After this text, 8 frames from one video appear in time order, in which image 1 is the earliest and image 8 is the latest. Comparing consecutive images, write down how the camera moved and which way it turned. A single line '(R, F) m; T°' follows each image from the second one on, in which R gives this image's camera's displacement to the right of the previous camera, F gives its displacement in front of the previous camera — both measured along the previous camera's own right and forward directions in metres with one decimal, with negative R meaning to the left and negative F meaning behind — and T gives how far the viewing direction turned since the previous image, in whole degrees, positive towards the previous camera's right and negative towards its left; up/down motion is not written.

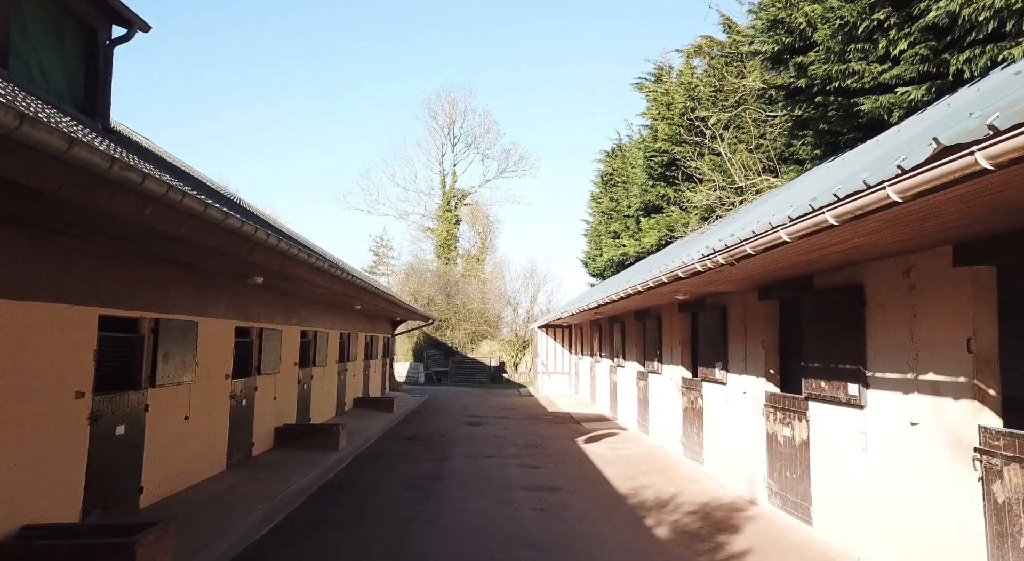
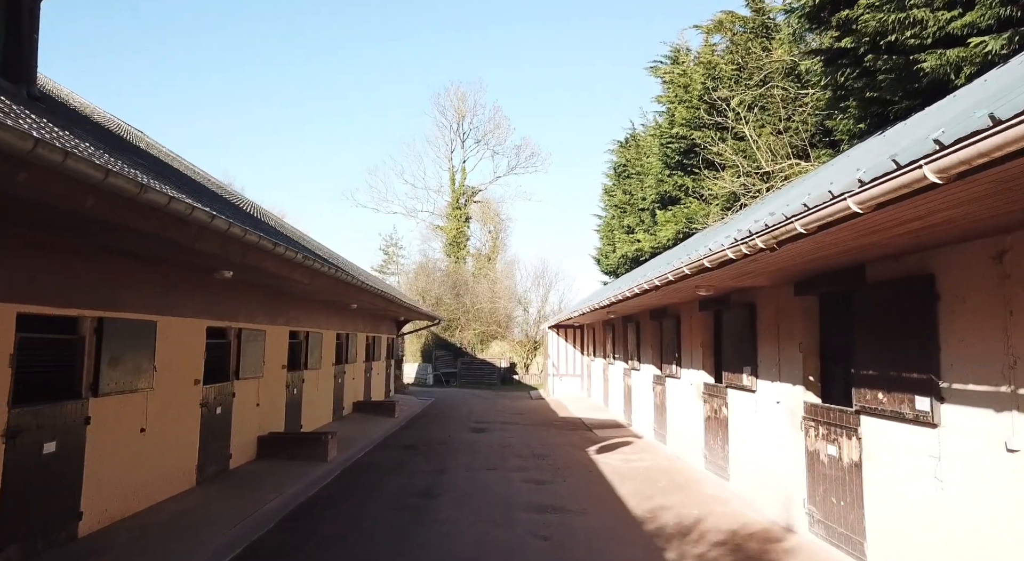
(+0.1, +1.0) m; -1°
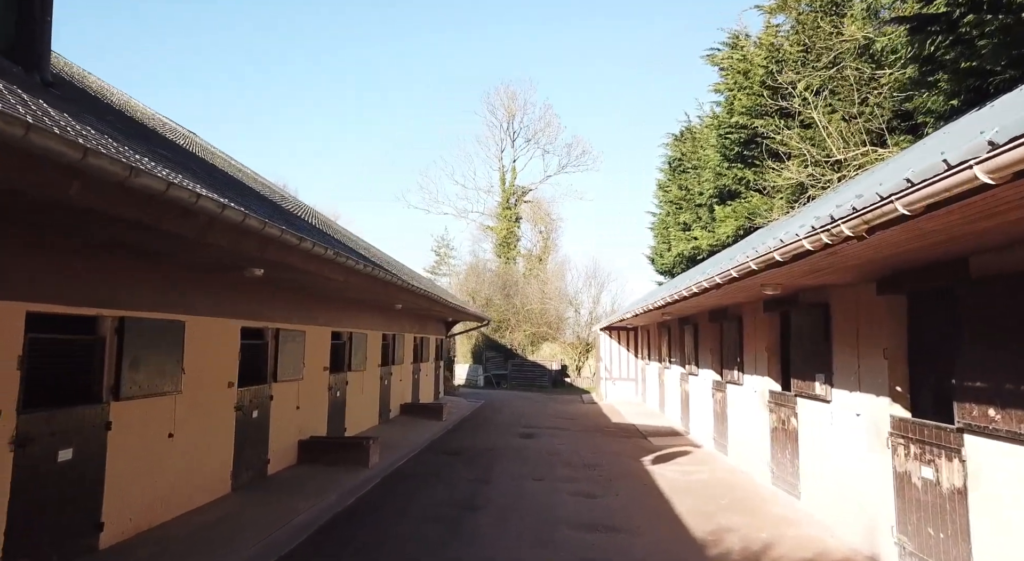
(+0.1, +0.6) m; -4°
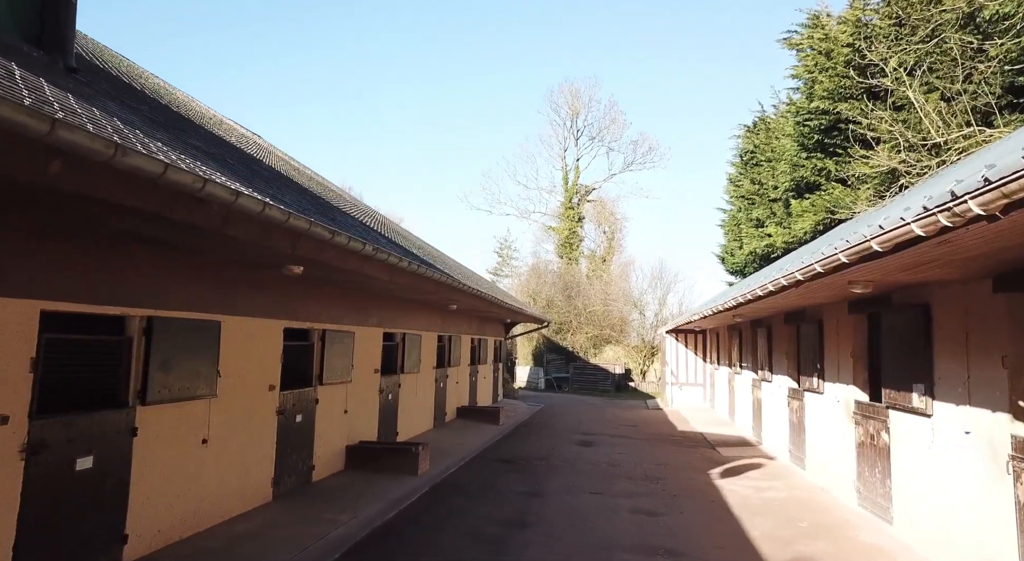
(+0.1, +0.6) m; -5°
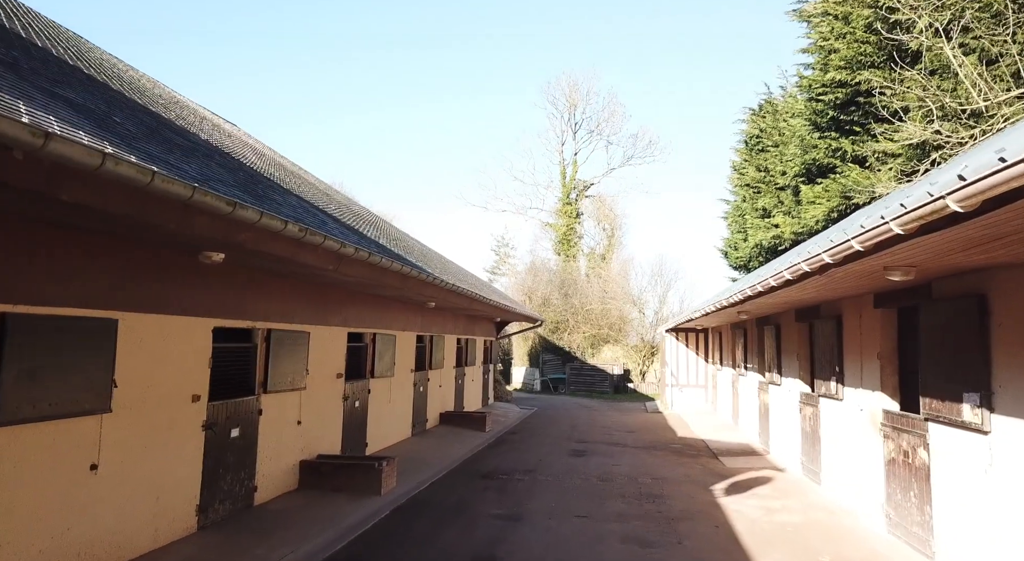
(+0.3, +1.2) m; 0°
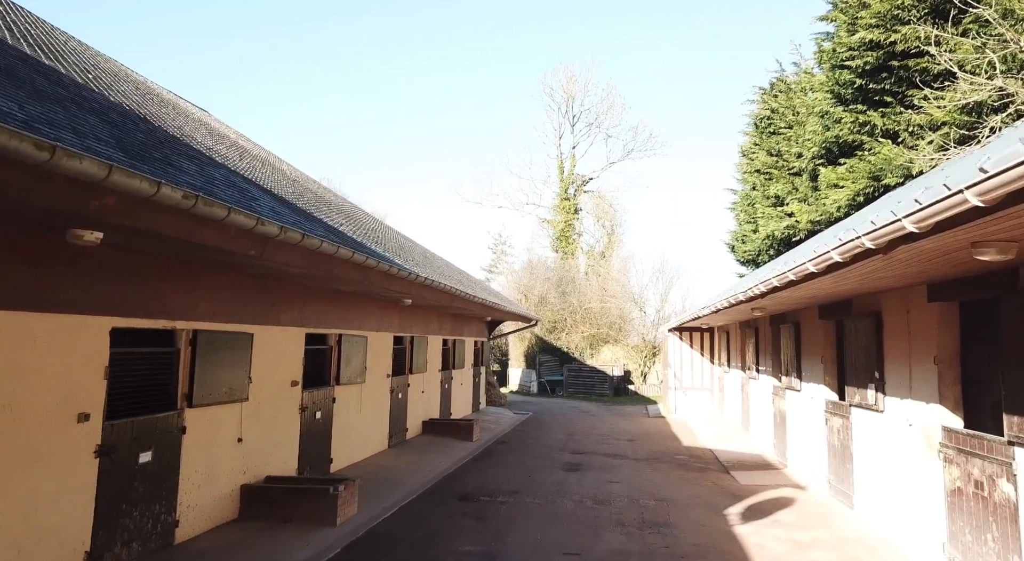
(+0.2, +1.3) m; 0°
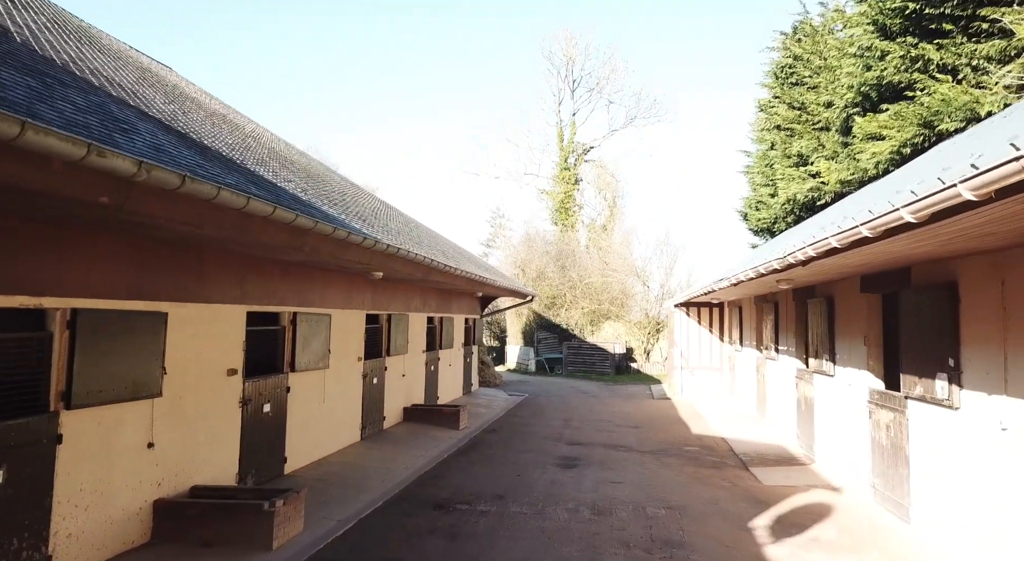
(+0.2, +1.5) m; 0°
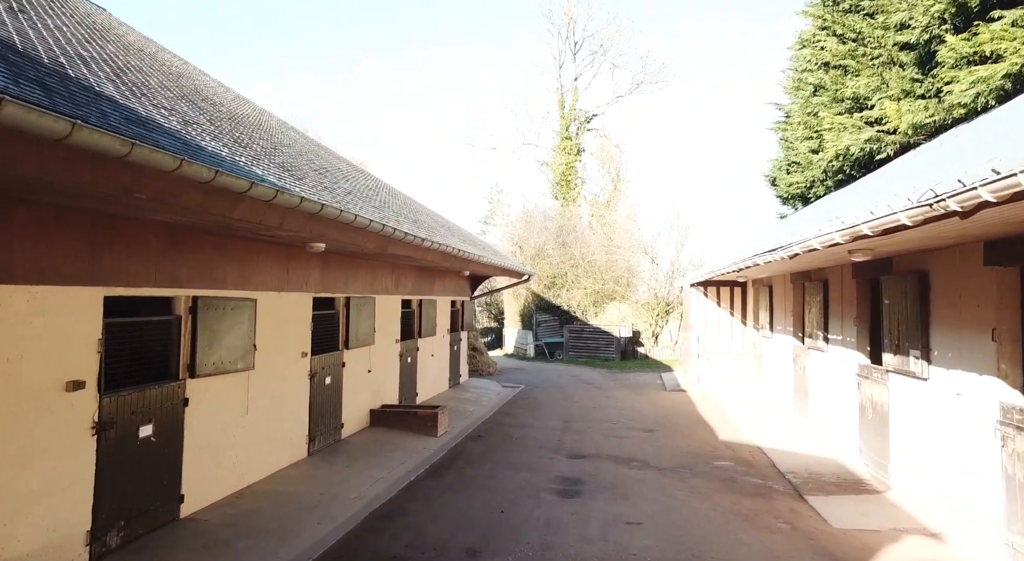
(+0.2, +2.3) m; 0°
